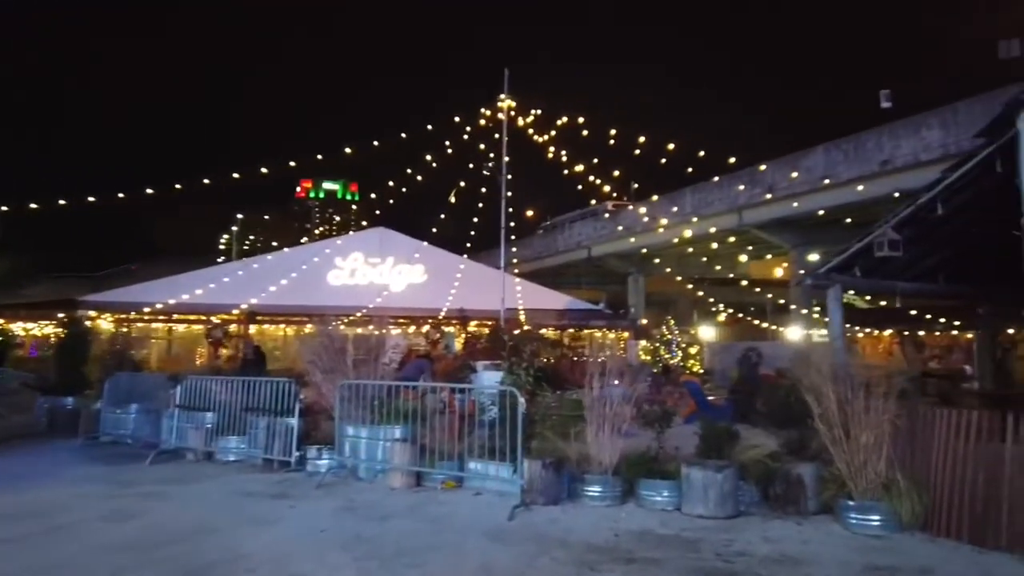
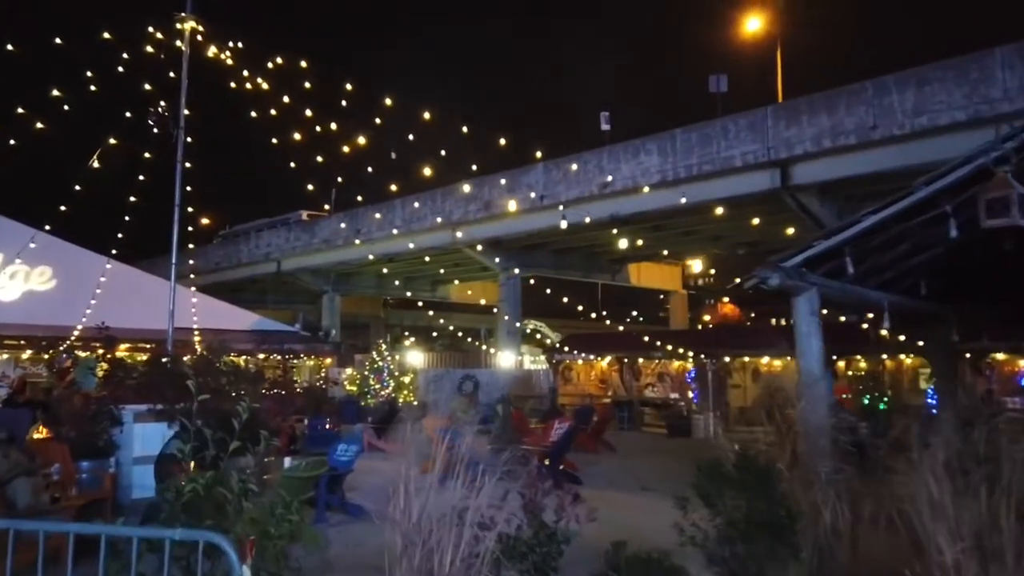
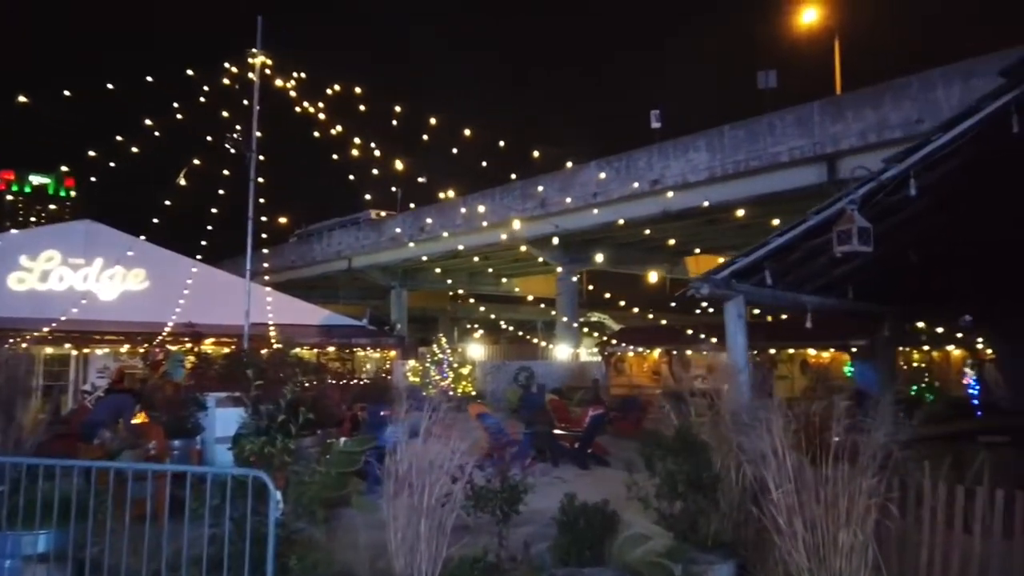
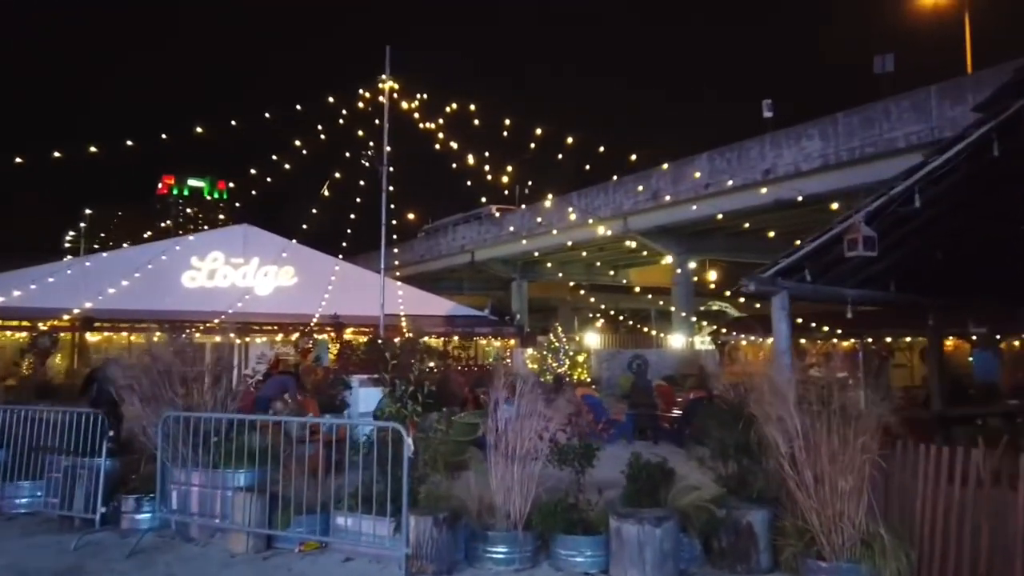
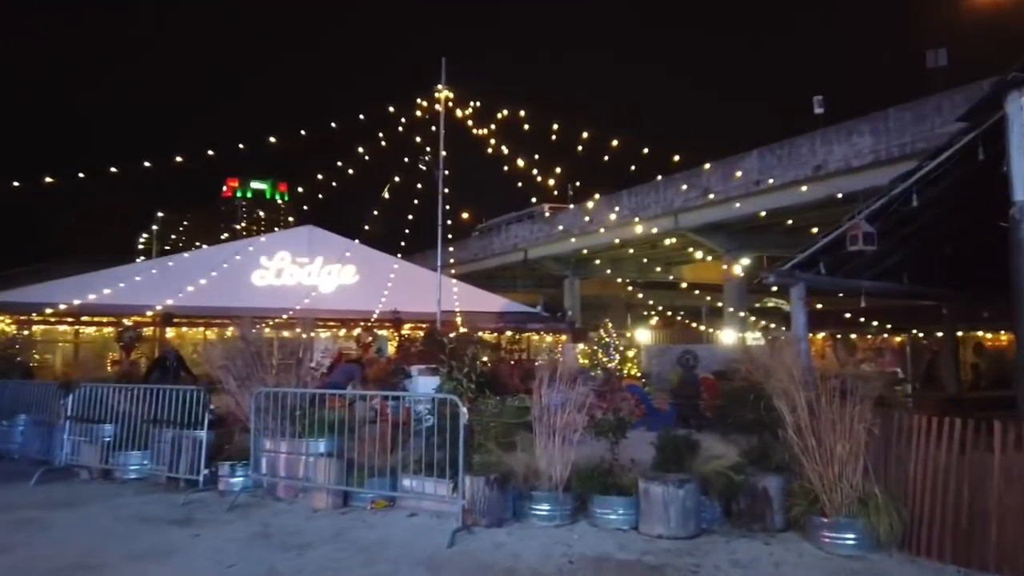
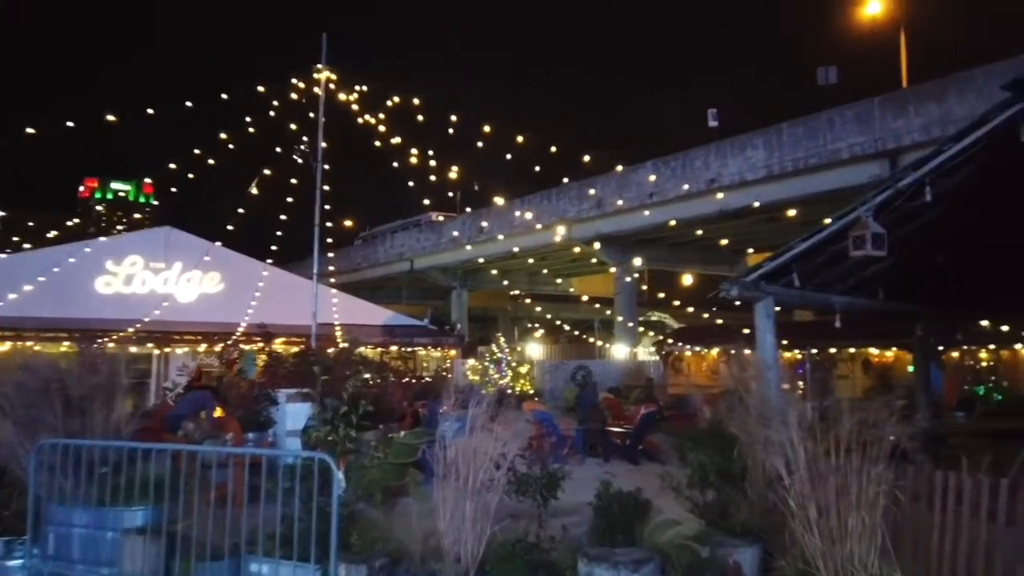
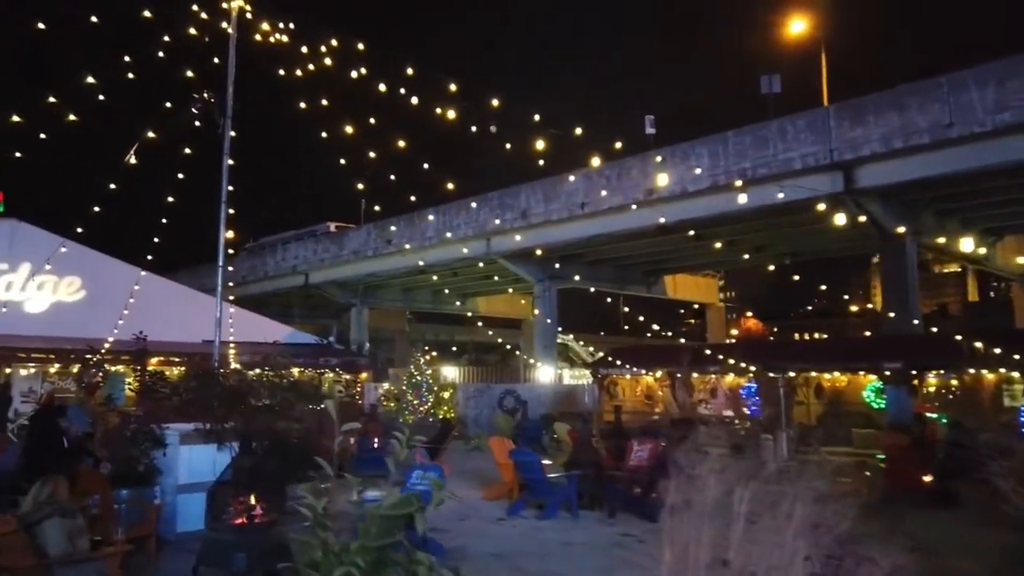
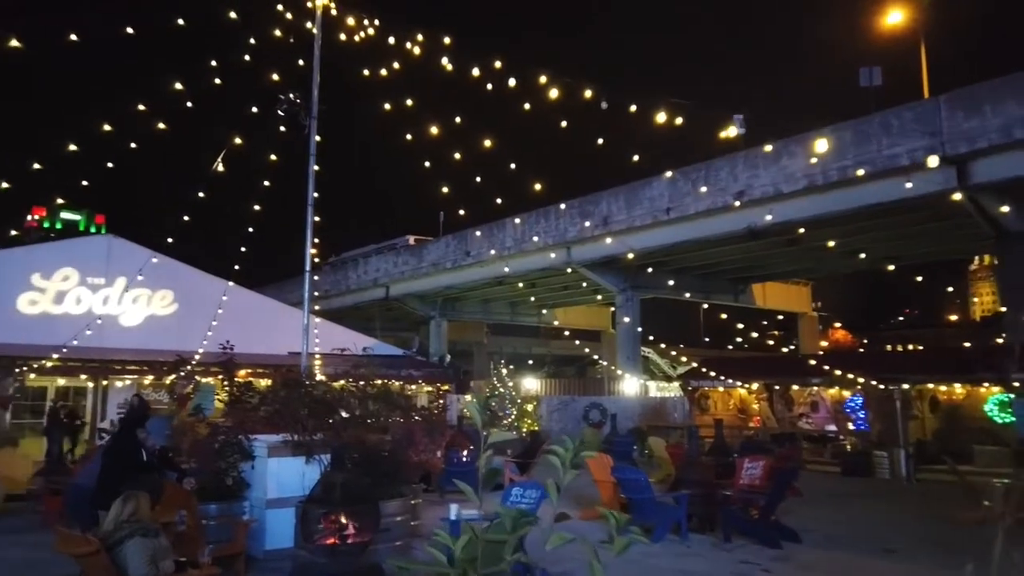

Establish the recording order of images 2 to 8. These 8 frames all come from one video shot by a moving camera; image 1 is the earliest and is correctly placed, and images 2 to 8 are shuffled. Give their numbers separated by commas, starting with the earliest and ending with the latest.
5, 4, 6, 3, 2, 7, 8
